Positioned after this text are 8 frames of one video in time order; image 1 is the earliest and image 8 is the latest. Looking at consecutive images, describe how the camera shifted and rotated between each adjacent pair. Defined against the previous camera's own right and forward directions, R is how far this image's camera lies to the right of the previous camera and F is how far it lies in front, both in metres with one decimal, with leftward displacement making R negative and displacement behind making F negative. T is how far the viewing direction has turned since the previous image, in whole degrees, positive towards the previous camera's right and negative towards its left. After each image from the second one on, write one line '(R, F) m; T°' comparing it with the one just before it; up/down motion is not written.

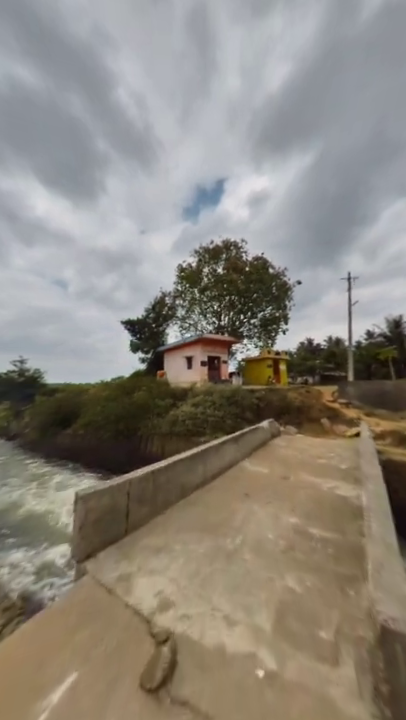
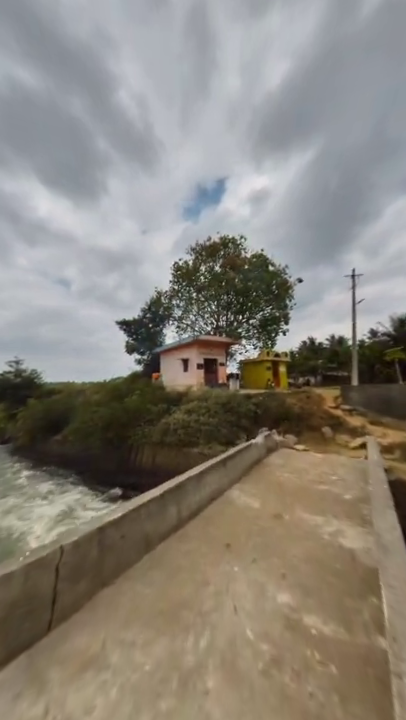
(+0.3, +0.7) m; 0°
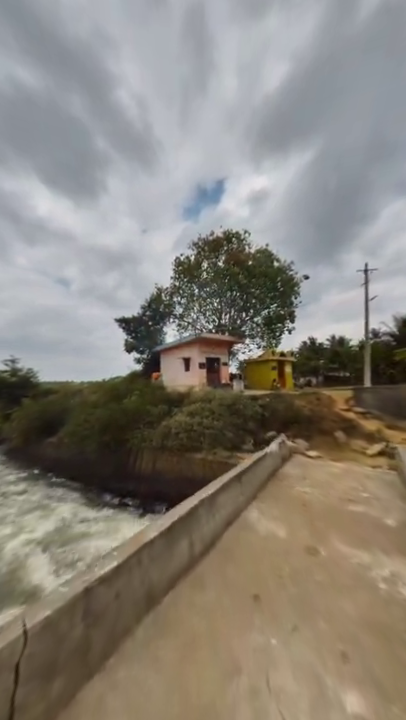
(-0.2, +0.6) m; 0°
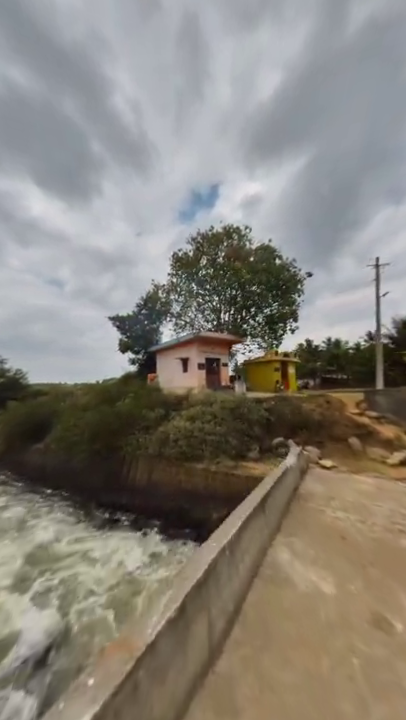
(-0.2, +0.8) m; +1°
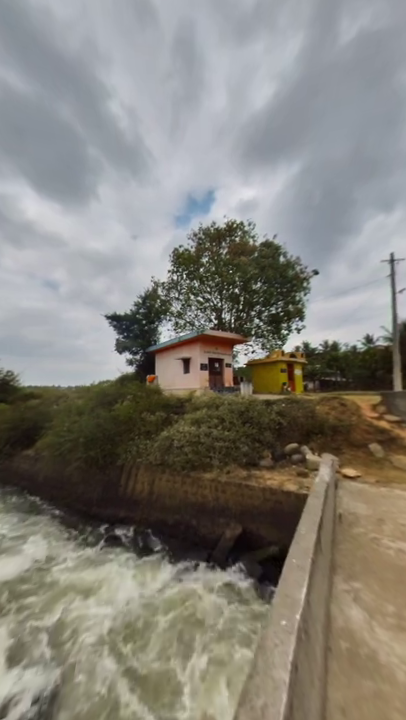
(-0.4, +0.7) m; +1°
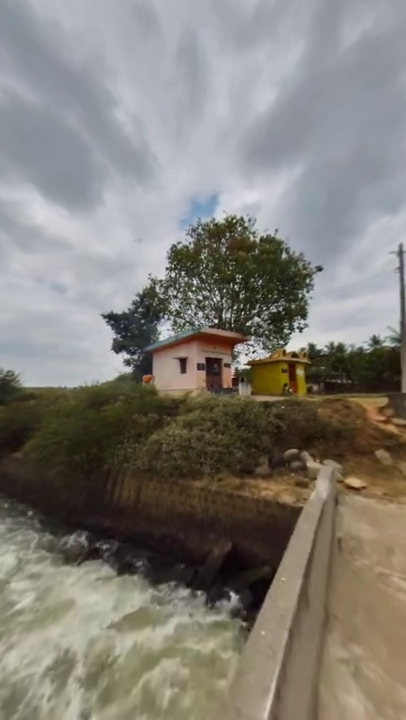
(+0.4, +0.5) m; -1°
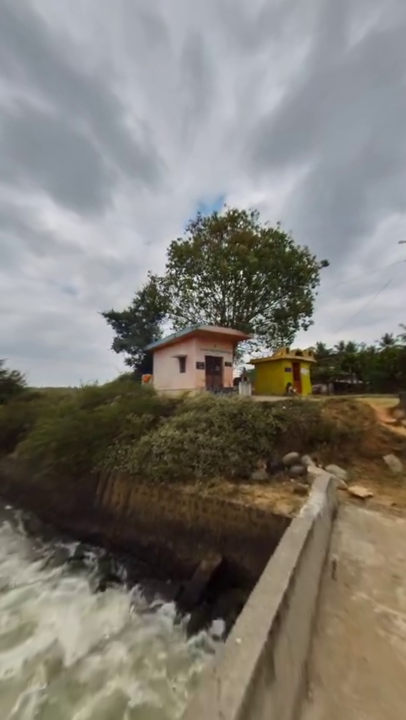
(+0.4, +0.4) m; -2°
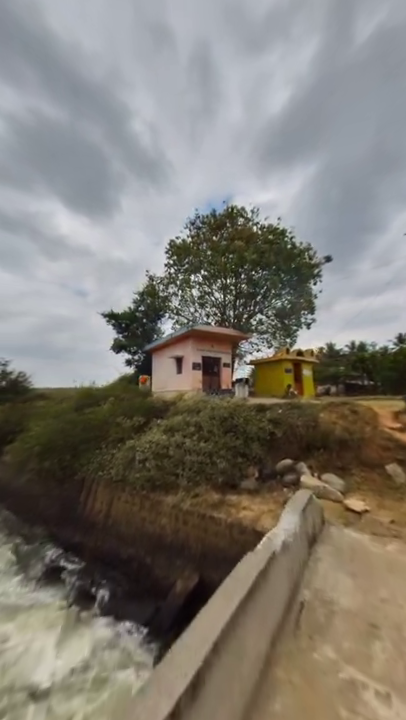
(+0.6, +0.4) m; -2°
